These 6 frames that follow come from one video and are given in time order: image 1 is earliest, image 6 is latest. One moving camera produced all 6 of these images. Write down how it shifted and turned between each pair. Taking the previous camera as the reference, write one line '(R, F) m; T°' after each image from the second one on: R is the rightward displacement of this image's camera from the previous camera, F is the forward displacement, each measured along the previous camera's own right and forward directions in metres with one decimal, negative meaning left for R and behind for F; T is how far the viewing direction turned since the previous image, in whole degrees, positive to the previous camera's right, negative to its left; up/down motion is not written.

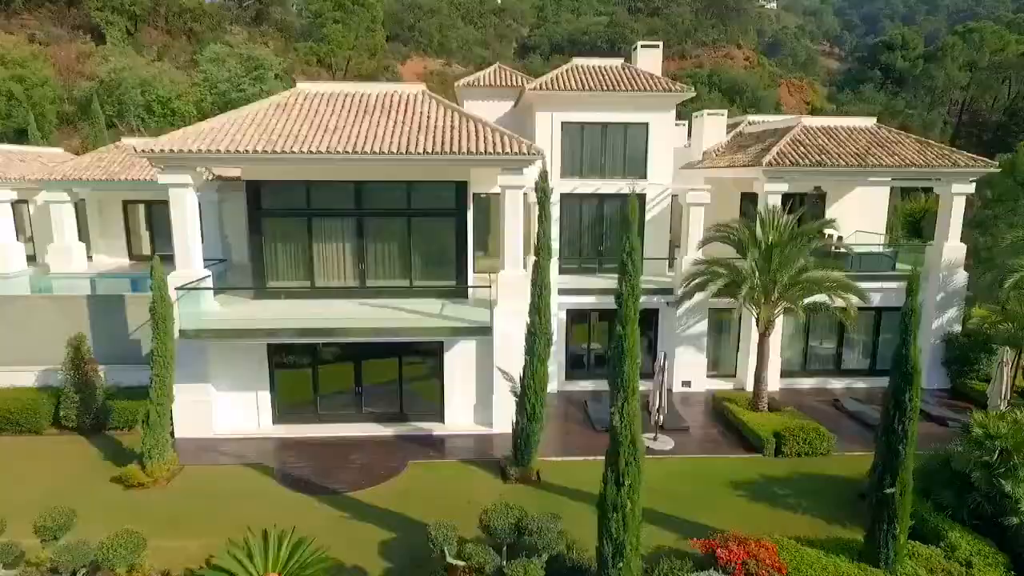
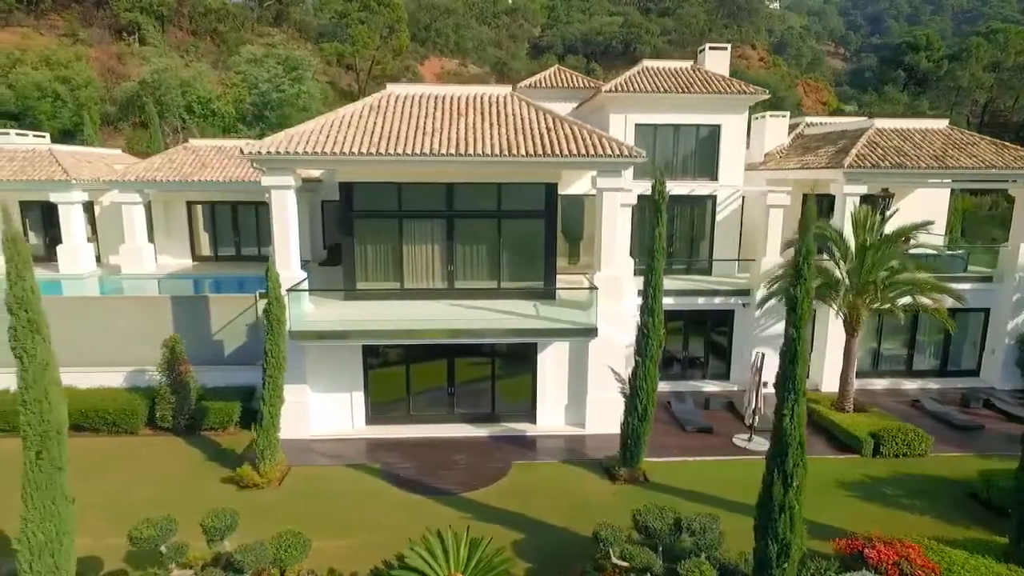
(-2.0, -0.1) m; 0°
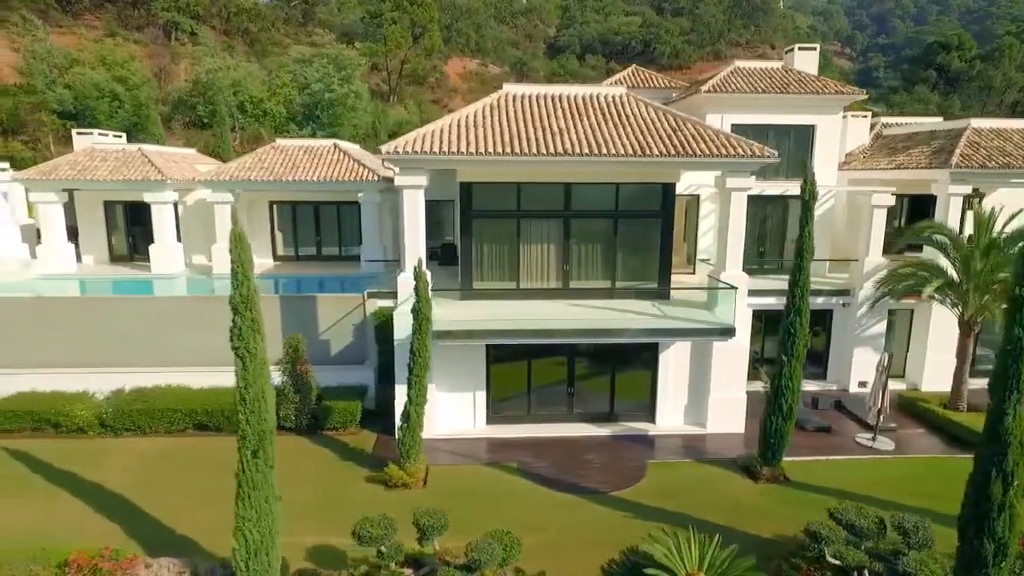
(-2.7, 0.0) m; 0°
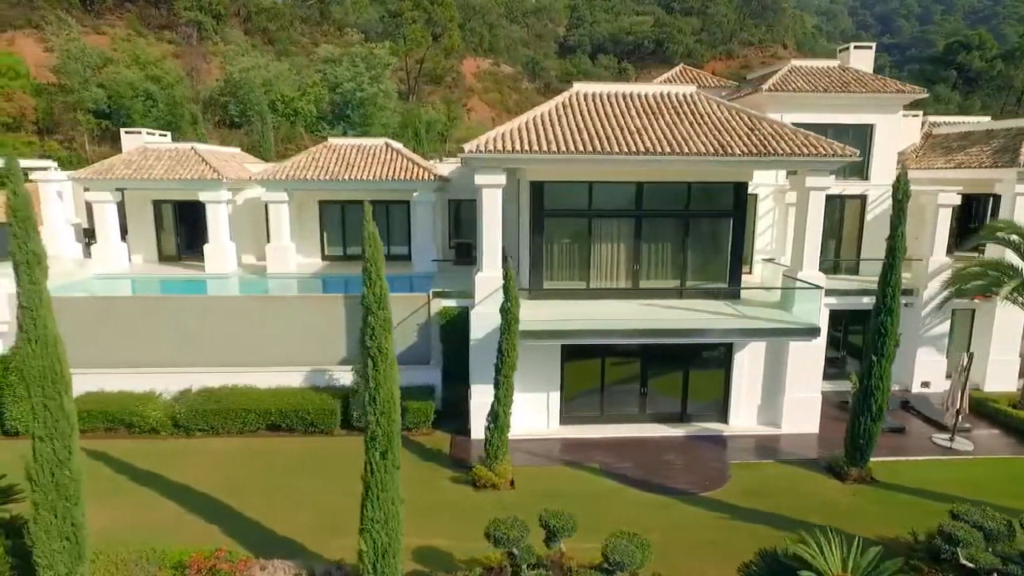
(-1.6, +0.1) m; 0°
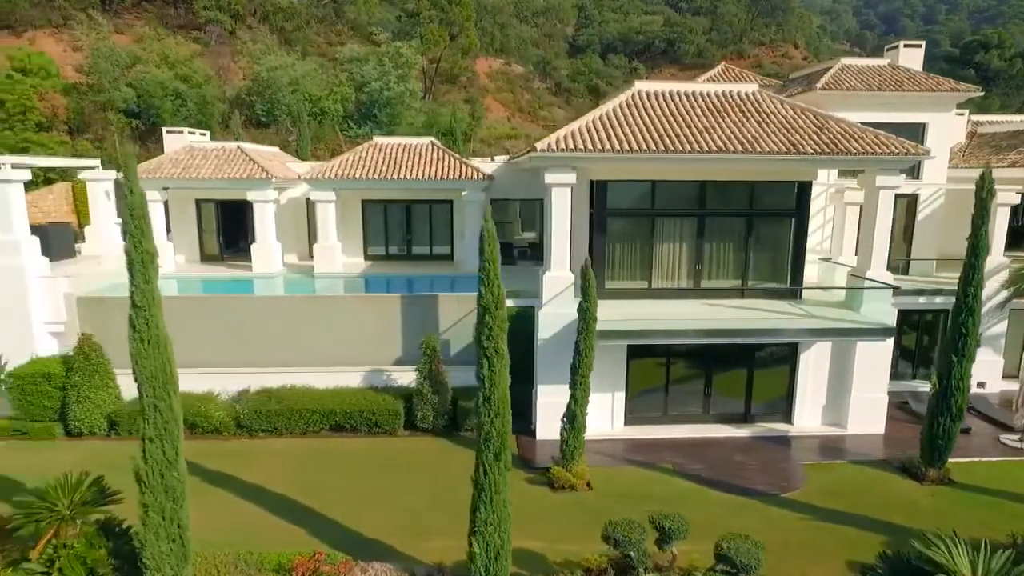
(-1.4, +0.1) m; 0°
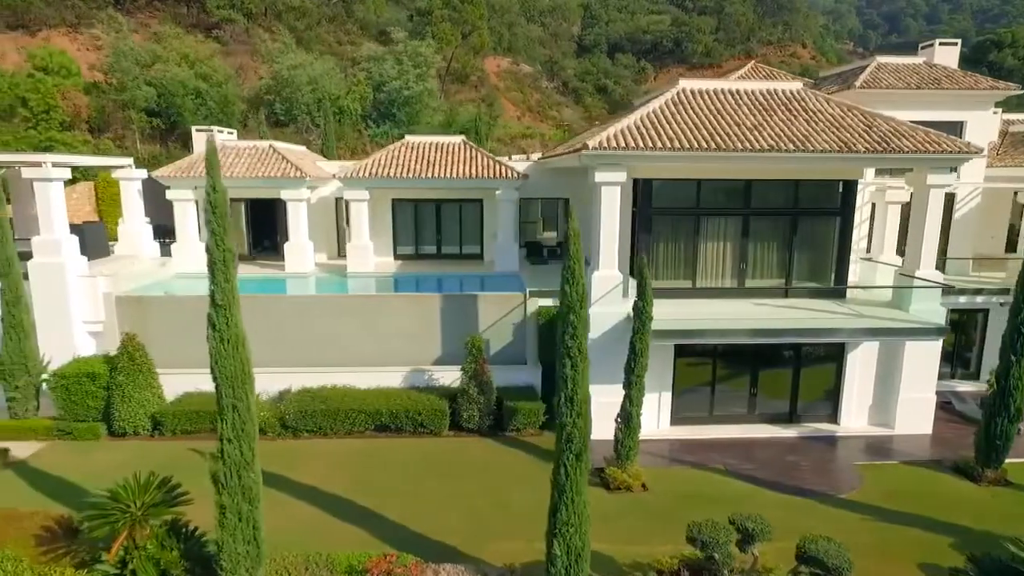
(-1.0, +0.1) m; 0°
